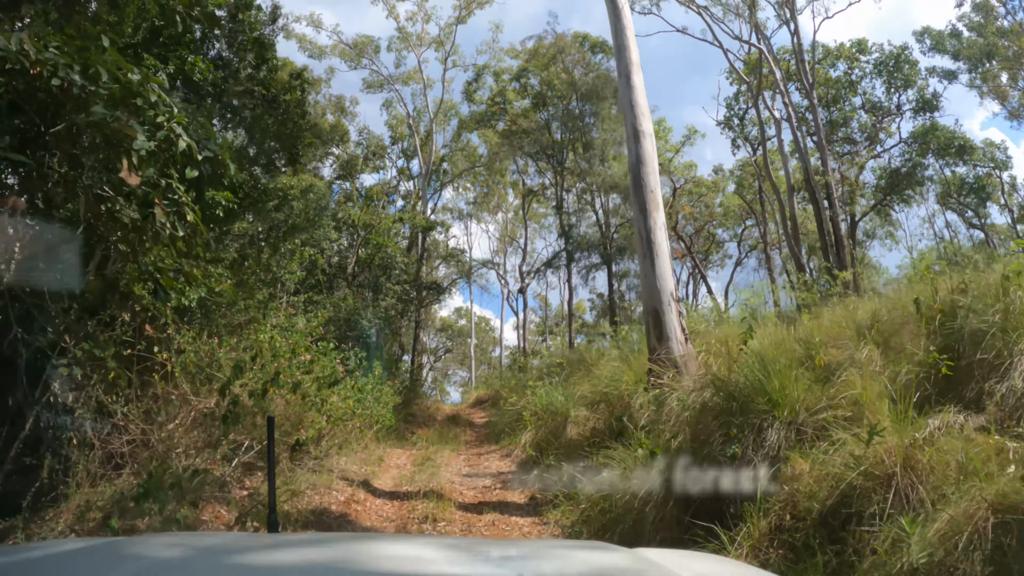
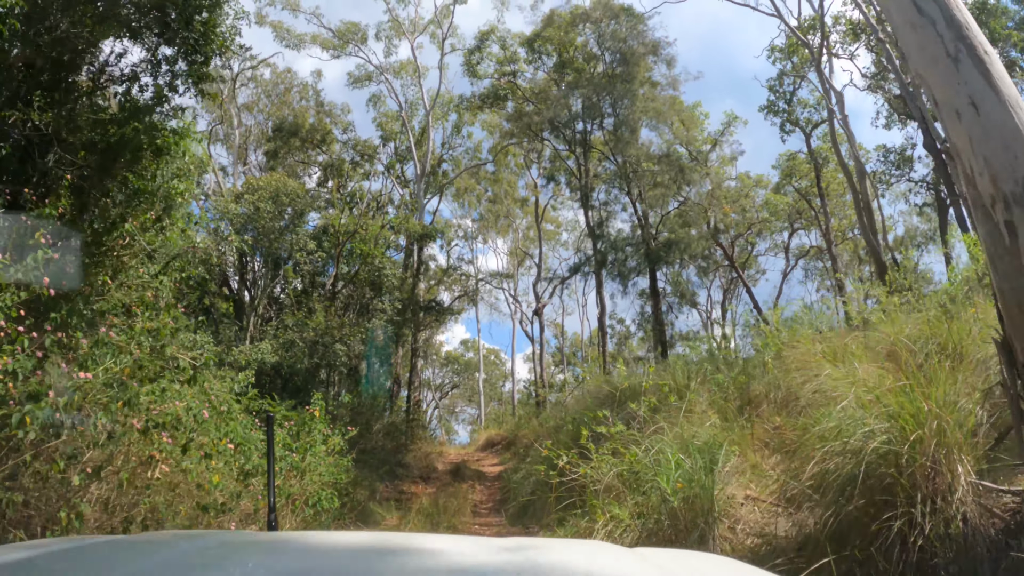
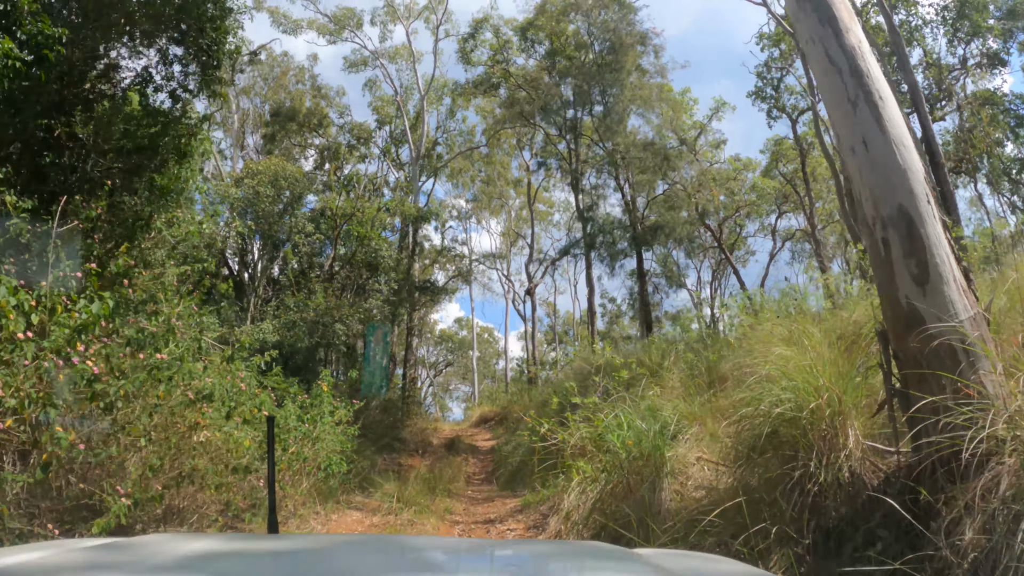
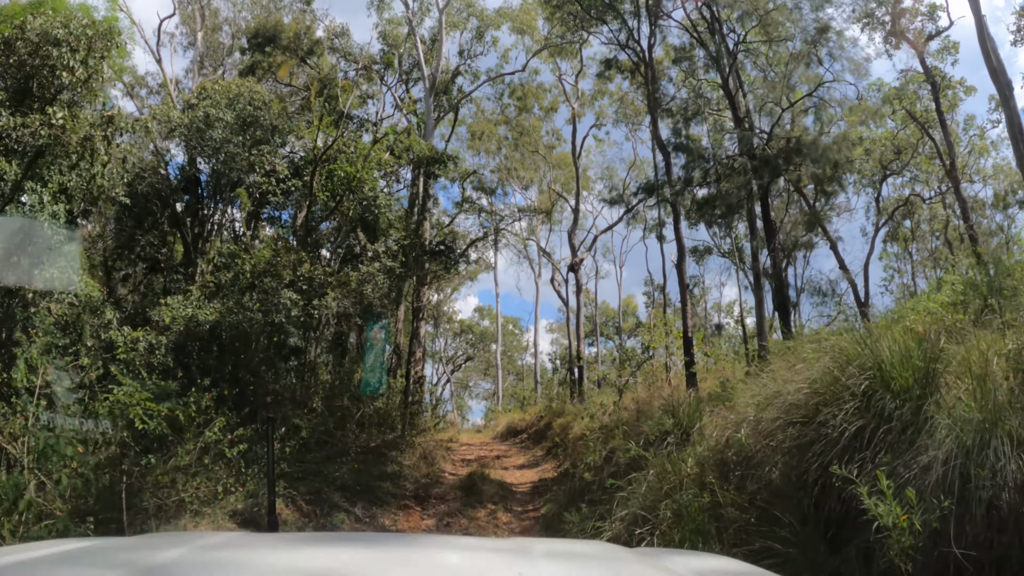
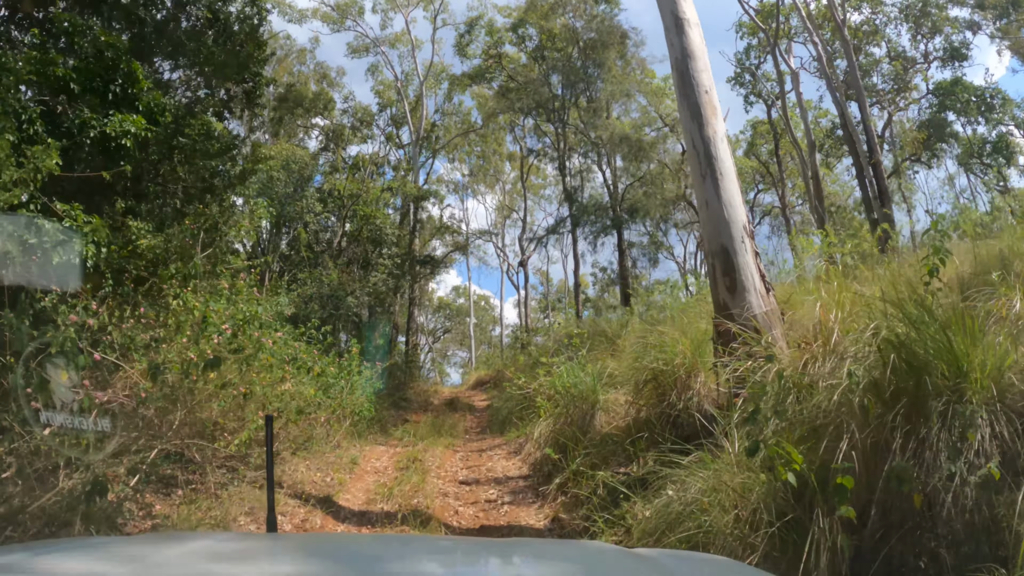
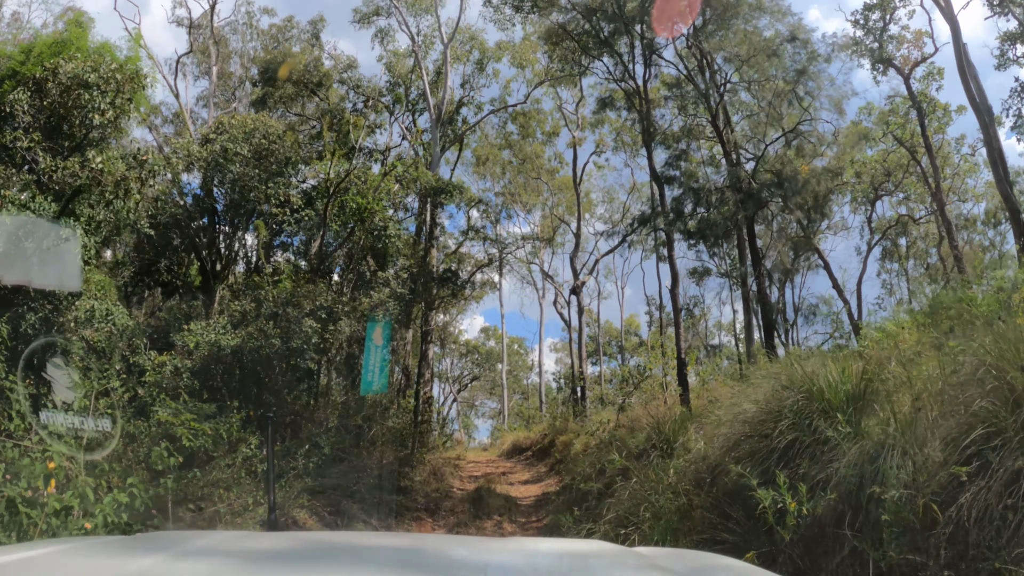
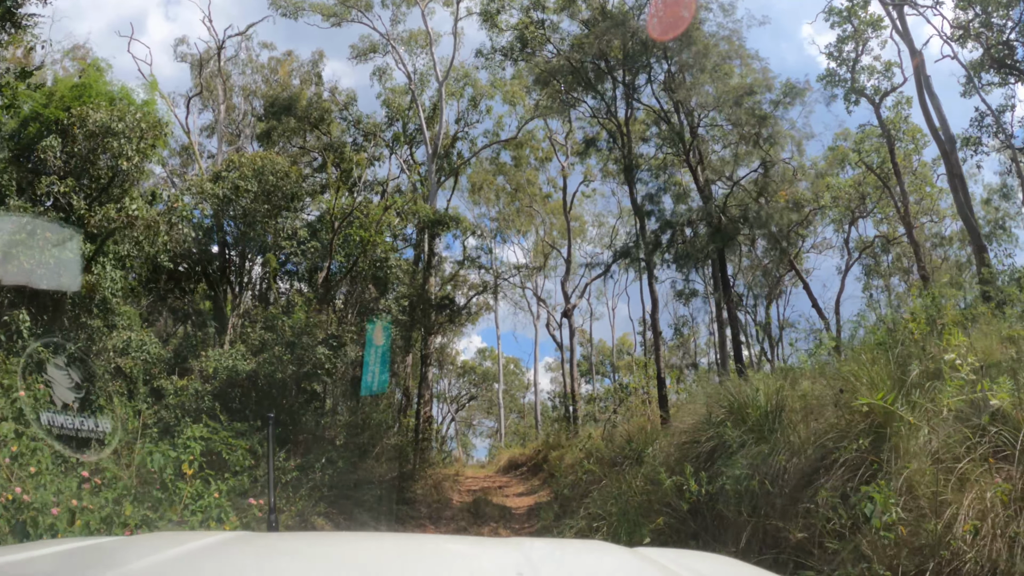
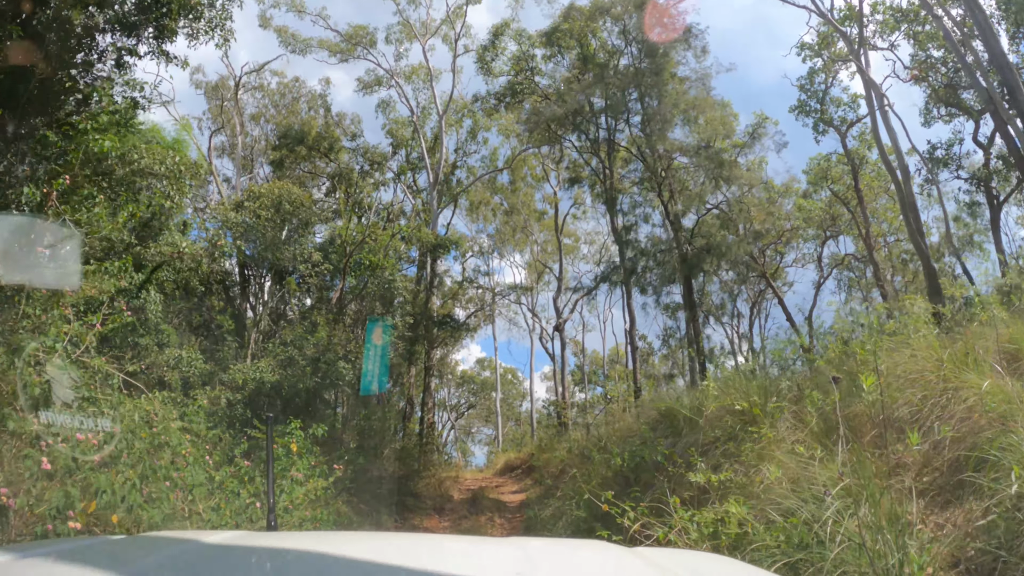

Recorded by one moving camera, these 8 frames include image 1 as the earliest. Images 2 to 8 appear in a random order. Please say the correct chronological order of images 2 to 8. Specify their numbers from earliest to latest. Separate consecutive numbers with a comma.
5, 3, 2, 8, 7, 6, 4
